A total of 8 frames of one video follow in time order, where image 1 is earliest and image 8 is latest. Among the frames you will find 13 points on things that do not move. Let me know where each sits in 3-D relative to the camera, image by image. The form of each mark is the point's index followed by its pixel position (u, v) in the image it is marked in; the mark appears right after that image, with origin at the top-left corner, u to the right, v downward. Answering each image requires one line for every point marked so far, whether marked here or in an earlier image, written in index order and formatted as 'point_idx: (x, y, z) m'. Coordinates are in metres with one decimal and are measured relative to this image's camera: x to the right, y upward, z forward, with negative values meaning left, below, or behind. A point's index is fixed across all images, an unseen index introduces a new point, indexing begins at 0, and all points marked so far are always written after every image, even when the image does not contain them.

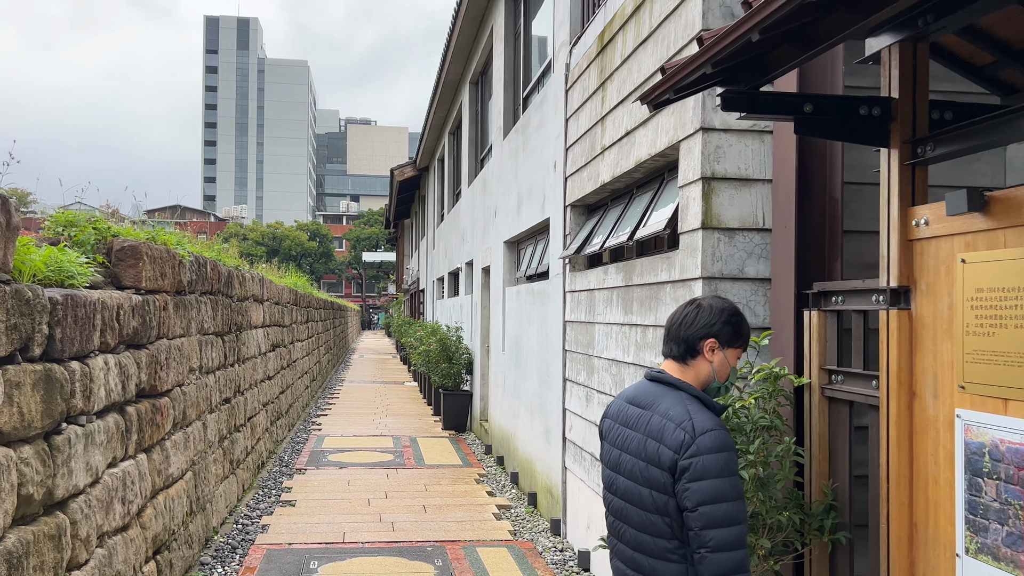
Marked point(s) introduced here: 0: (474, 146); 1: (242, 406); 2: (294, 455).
0: (-0.5, +1.7, +9.7) m
1: (-1.8, -0.8, +5.5) m
2: (-1.9, -1.4, +7.0) m
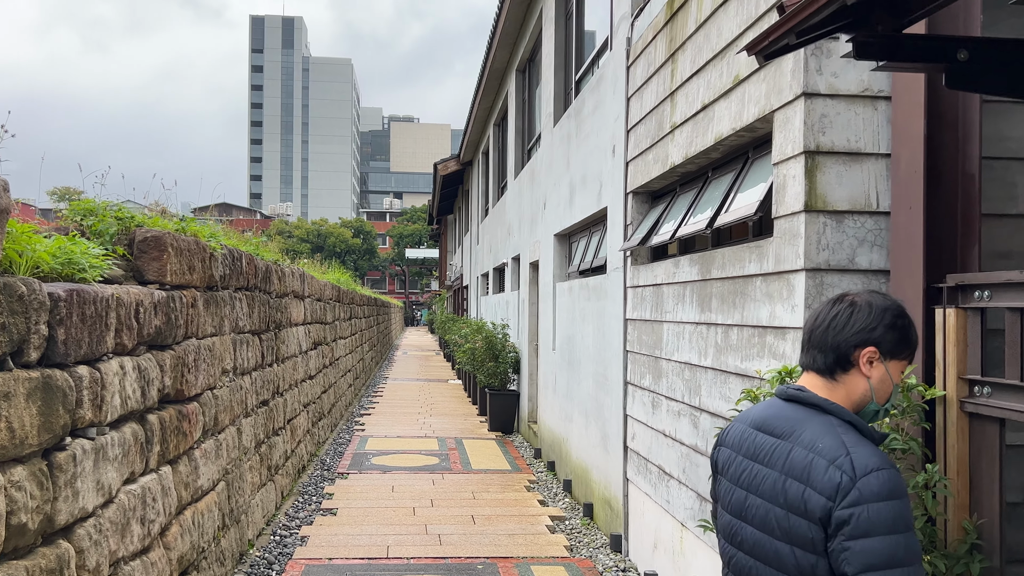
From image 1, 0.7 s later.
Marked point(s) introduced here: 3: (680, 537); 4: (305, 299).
0: (+0.1, +1.7, +9.3) m
1: (-1.5, -0.8, +5.2) m
2: (-1.5, -1.4, +6.7) m
3: (+0.7, -1.0, +3.4) m
4: (-1.7, -0.1, +6.5) m
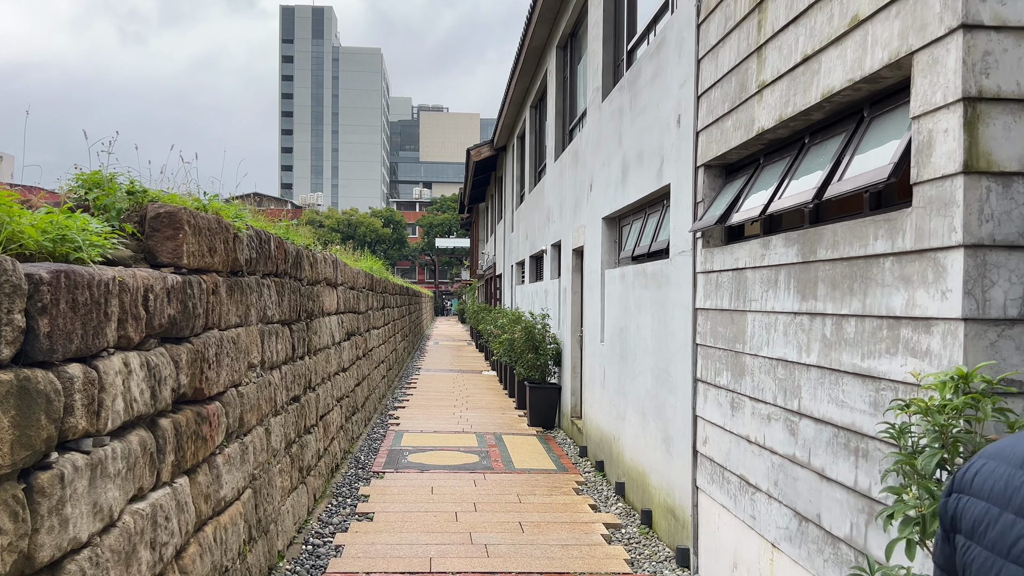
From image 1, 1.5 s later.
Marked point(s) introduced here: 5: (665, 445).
0: (+0.5, +1.9, +8.8) m
1: (-1.2, -0.7, +4.8) m
2: (-1.1, -1.3, +6.3) m
3: (+0.9, -1.0, +2.9) m
4: (-1.3, 0.0, +6.2) m
5: (+0.8, -0.8, +4.3) m
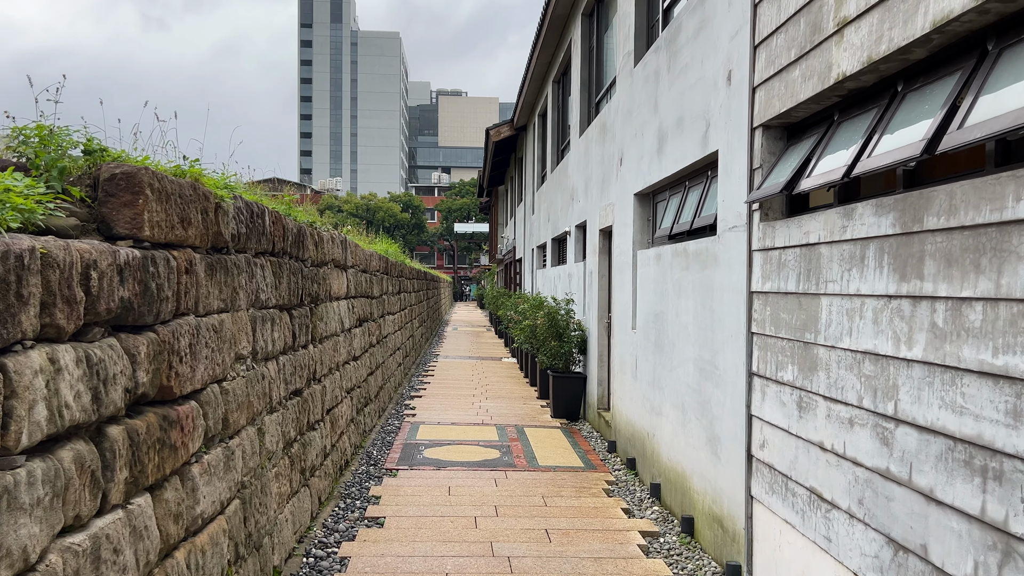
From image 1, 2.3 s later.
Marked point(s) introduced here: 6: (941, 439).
0: (+0.8, +2.1, +8.3) m
1: (-1.0, -0.6, +4.4) m
2: (-0.9, -1.2, +5.9) m
3: (+1.0, -0.9, +2.4) m
4: (-1.2, +0.1, +5.7) m
5: (+0.9, -0.7, +3.8) m
6: (+1.1, -0.4, +2.0) m
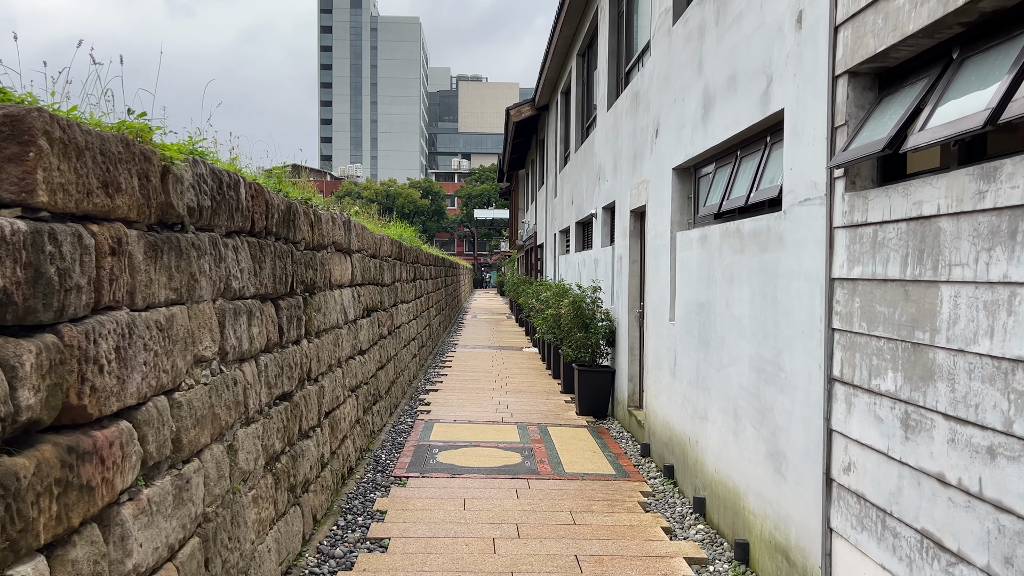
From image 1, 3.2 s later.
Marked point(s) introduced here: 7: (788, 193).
0: (+1.0, +2.2, +7.7) m
1: (-0.9, -0.5, +3.8) m
2: (-0.8, -1.1, +5.3) m
3: (+1.1, -0.9, +1.8) m
4: (-1.0, +0.2, +5.2) m
5: (+1.0, -0.7, +3.2) m
6: (+1.1, -0.3, +1.4) m
7: (+1.1, +0.4, +3.1) m
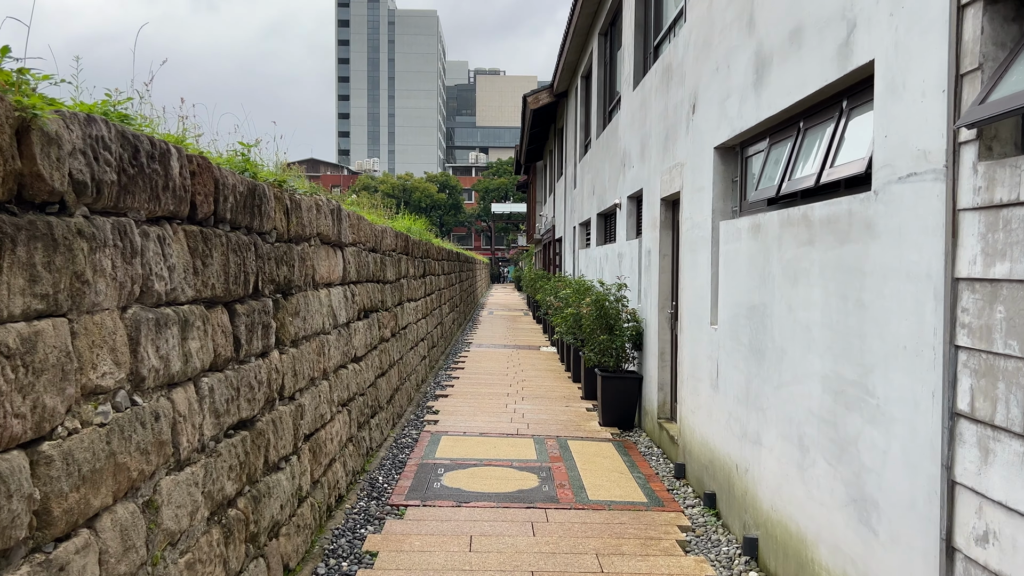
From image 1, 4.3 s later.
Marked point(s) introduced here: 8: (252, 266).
0: (+1.1, +2.2, +7.0) m
1: (-0.9, -0.5, +3.2) m
2: (-0.7, -1.1, +4.7) m
3: (+1.1, -0.9, +1.2) m
4: (-0.9, +0.2, +4.5) m
5: (+1.1, -0.7, +2.5) m
6: (+1.1, -0.4, +0.7) m
7: (+1.1, +0.4, +2.4) m
8: (-0.9, +0.1, +2.8) m
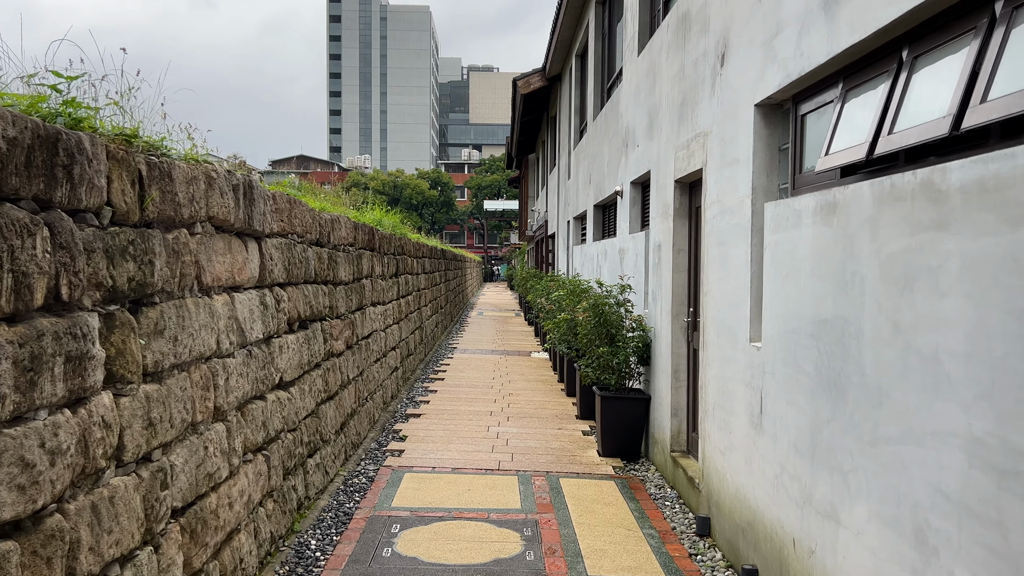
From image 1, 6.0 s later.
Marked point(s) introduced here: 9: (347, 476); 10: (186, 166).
0: (+1.0, +2.2, +5.9) m
1: (-1.0, -0.5, +2.1) m
2: (-0.8, -1.1, +3.6) m
3: (+1.0, -0.9, +0.1) m
4: (-1.0, +0.2, +3.4) m
5: (+1.0, -0.7, +1.5) m
6: (+1.0, -0.4, -0.4) m
7: (+1.0, +0.3, +1.3) m
8: (-1.0, +0.1, +1.7) m
9: (-0.9, -1.0, +4.6) m
10: (-1.1, +0.4, +2.7) m
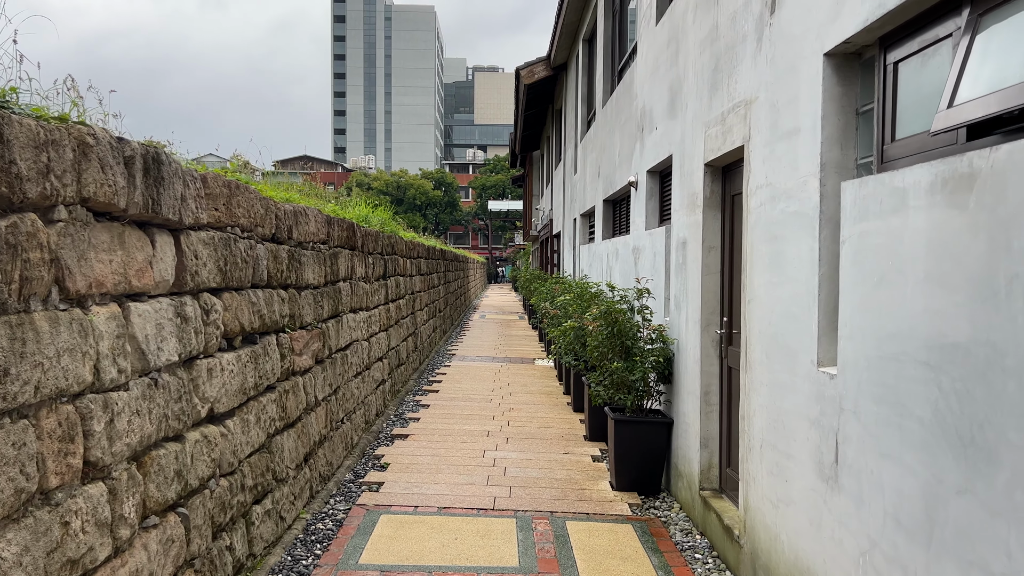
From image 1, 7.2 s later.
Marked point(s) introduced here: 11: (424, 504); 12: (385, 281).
0: (+1.0, +2.2, +5.1) m
1: (-1.0, -0.6, +1.3) m
2: (-0.8, -1.1, +2.8) m
3: (+1.0, -0.9, -0.7) m
4: (-1.1, +0.2, +2.6) m
5: (+1.0, -0.7, +0.7) m
6: (+1.0, -0.4, -1.2) m
7: (+1.0, +0.3, +0.6) m
8: (-1.0, 0.0, +1.0) m
9: (-0.9, -1.1, +3.8) m
10: (-1.1, +0.4, +1.9) m
11: (-0.5, -1.1, +4.2) m
12: (-1.1, +0.1, +7.1) m
